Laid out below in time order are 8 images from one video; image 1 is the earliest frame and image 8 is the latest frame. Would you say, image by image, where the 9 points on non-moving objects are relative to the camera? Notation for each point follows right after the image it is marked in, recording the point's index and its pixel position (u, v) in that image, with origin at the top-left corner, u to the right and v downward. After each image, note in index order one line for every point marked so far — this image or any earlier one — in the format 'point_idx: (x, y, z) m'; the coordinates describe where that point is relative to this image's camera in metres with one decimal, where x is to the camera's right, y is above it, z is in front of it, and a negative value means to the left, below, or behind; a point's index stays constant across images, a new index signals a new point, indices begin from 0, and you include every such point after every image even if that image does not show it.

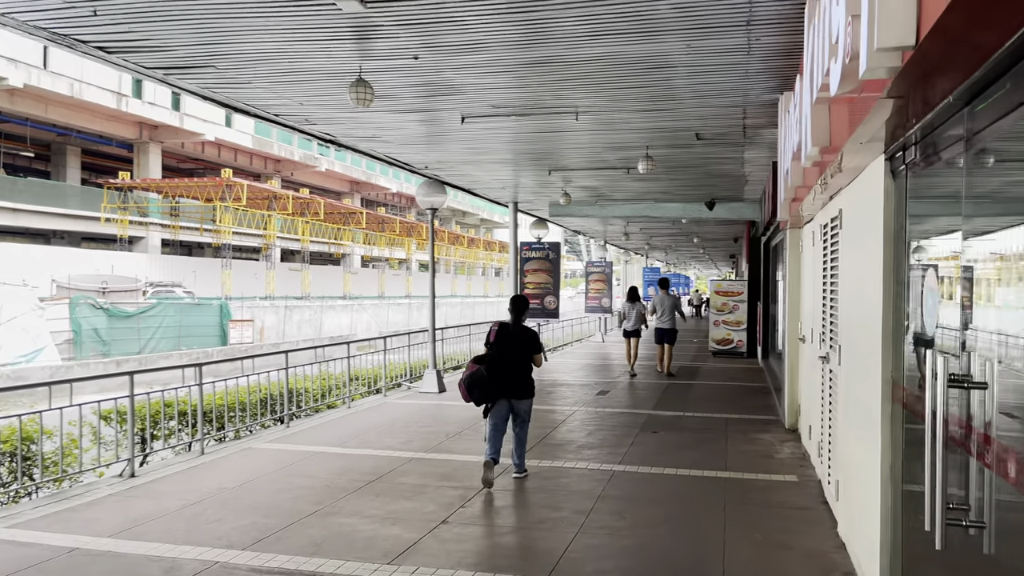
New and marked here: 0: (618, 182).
0: (+1.6, +1.6, +12.5) m
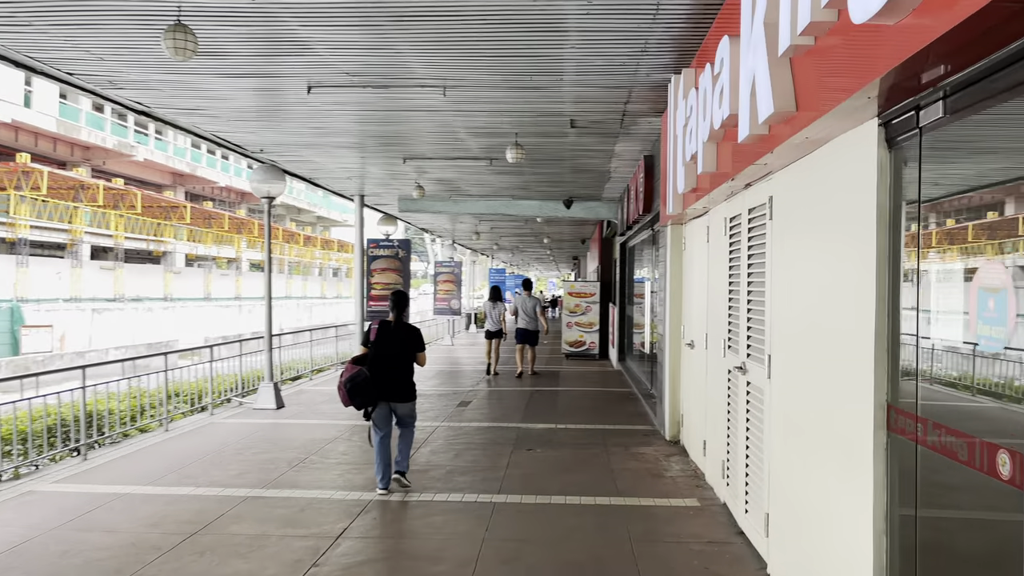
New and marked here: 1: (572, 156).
0: (-0.5, +1.6, +11.7) m
1: (+0.7, +1.6, +9.9) m
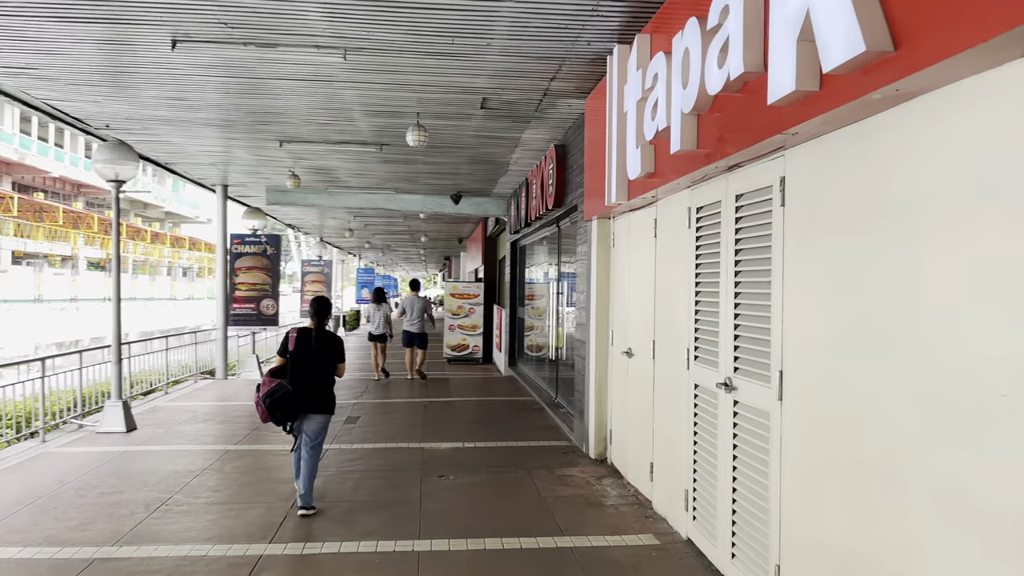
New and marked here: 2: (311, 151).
0: (-1.9, +1.6, +10.5) m
1: (-0.4, +1.6, +9.0) m
2: (-2.4, +1.6, +10.0) m
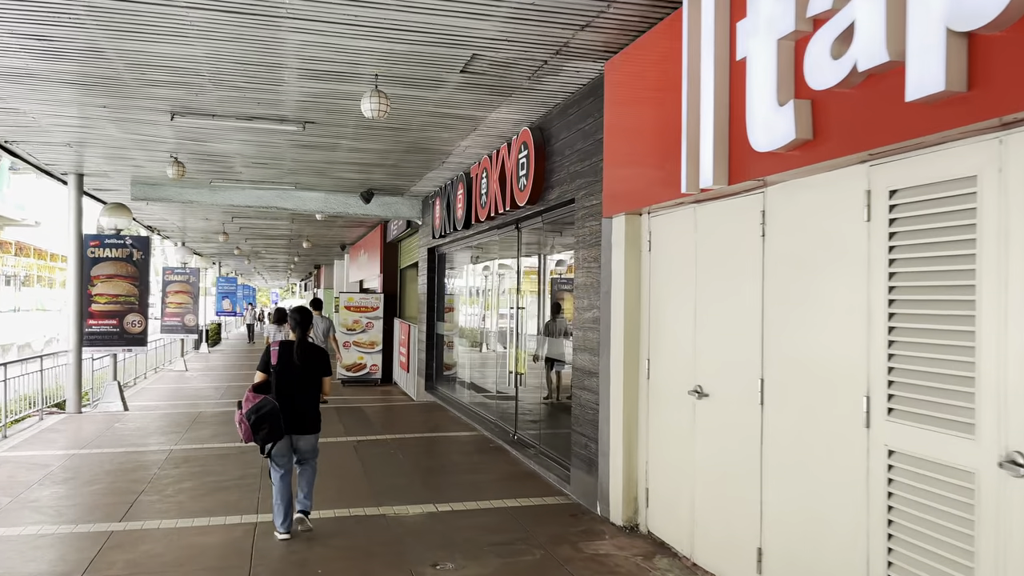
0: (-2.5, +1.5, +8.6) m
1: (-0.8, +1.5, +7.3) m
2: (-2.9, +1.5, +8.0) m
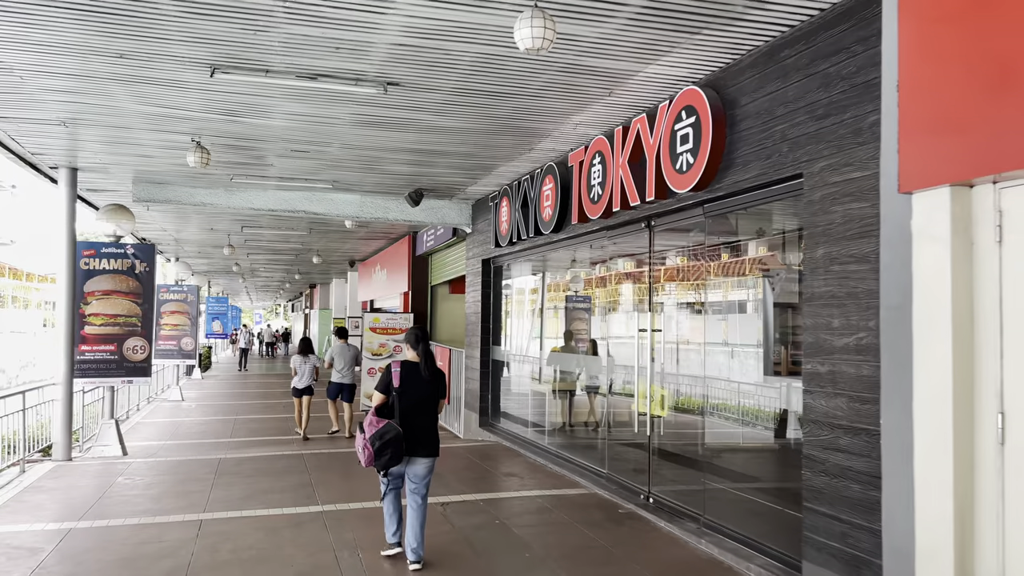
0: (-1.5, +1.3, +6.7) m
1: (+0.2, +1.4, +5.4) m
2: (-1.9, +1.4, +6.1) m
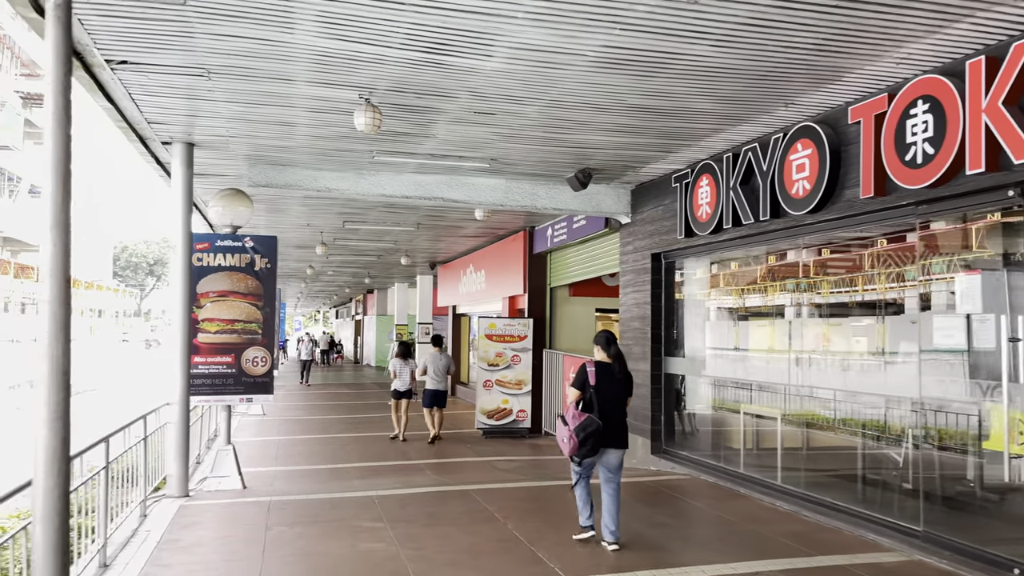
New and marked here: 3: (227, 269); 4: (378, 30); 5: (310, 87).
0: (+0.2, +1.4, +5.1) m
1: (+2.0, +1.4, +3.7) m
2: (-0.2, +1.4, +4.5) m
3: (-2.7, +0.2, +7.9) m
4: (-0.7, +1.5, +4.5) m
5: (-1.4, +1.4, +5.6) m
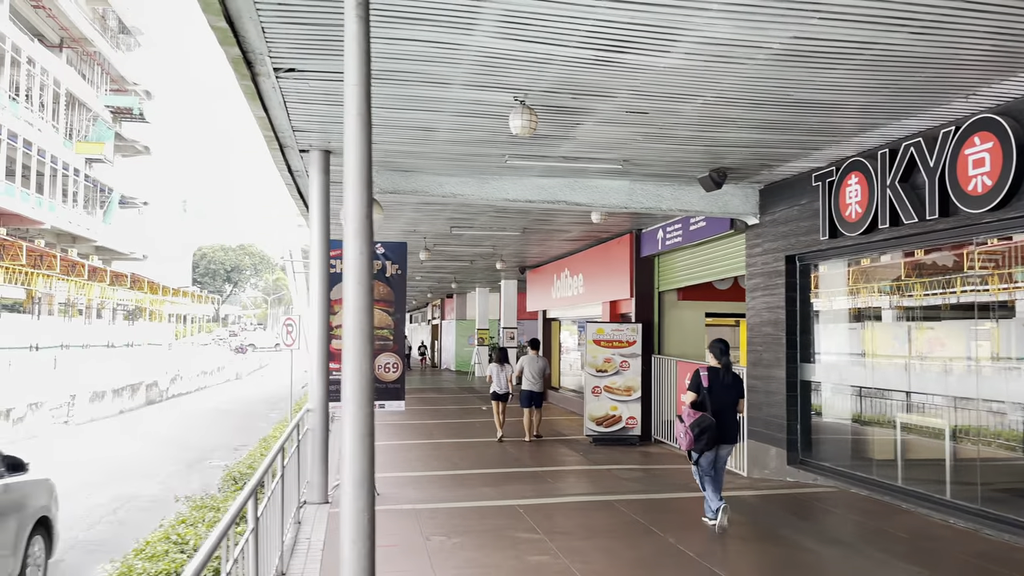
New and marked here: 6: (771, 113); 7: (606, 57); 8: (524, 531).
0: (+1.3, +1.3, +4.8) m
1: (+2.9, +1.4, +3.4) m
2: (+0.8, +1.4, +4.3) m
3: (-1.4, +0.1, +7.9) m
4: (+0.3, +1.4, +4.4) m
5: (-0.3, +1.4, +5.6) m
6: (+1.9, +1.3, +6.1) m
7: (+0.6, +1.4, +4.8) m
8: (+0.1, -1.8, +5.9) m
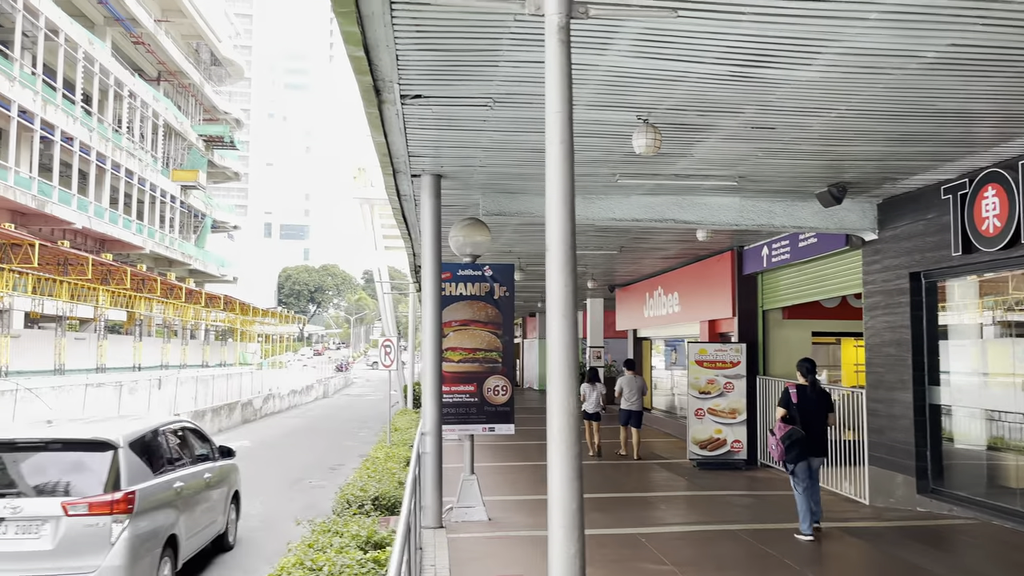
0: (+2.0, +1.2, +4.6) m
1: (+3.5, +1.3, +3.0) m
2: (+1.5, +1.3, +4.1) m
3: (-0.4, -0.1, +7.9) m
4: (+1.0, +1.3, +4.2) m
5: (+0.5, +1.2, +5.5) m
6: (+2.8, +1.2, +5.8) m
7: (+1.3, +1.2, +4.7) m
8: (+1.0, -1.9, +5.8) m
